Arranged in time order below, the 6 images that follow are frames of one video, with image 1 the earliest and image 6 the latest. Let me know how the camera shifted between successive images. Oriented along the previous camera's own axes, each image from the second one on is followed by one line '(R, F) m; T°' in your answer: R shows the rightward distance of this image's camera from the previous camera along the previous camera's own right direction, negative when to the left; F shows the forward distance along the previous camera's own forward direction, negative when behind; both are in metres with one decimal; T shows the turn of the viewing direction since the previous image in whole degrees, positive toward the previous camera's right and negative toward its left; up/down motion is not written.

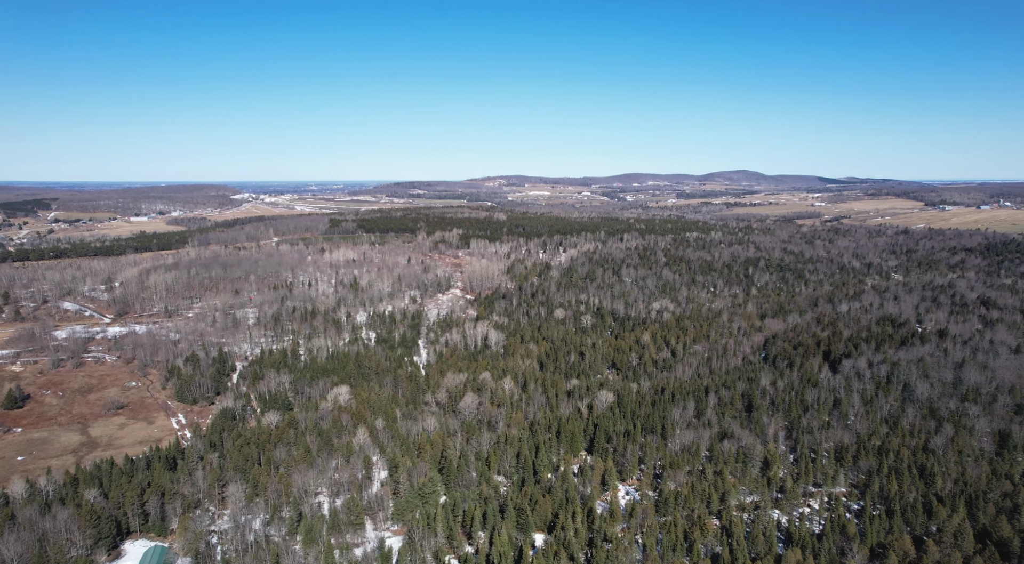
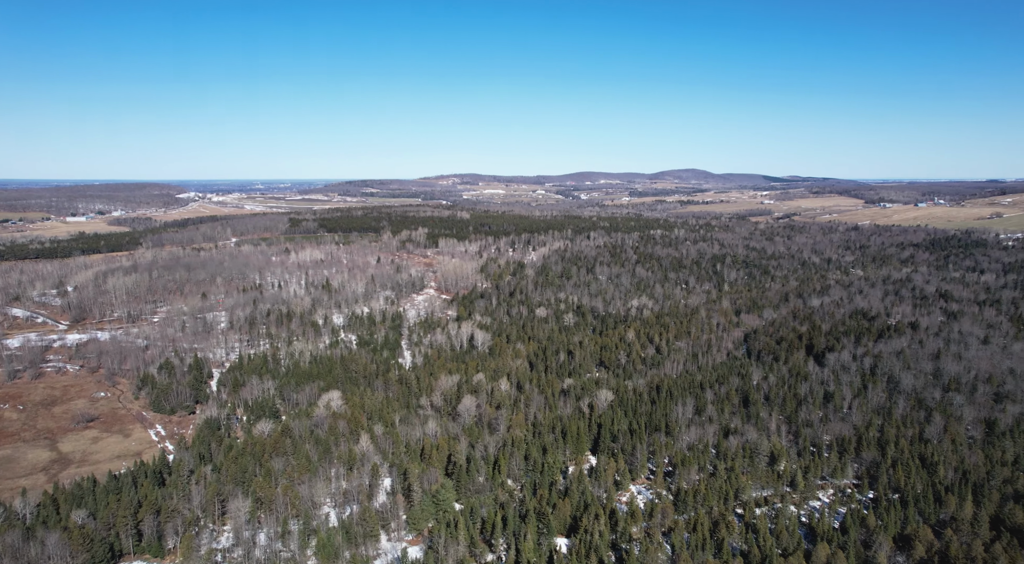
(-2.9, +0.7) m; +4°
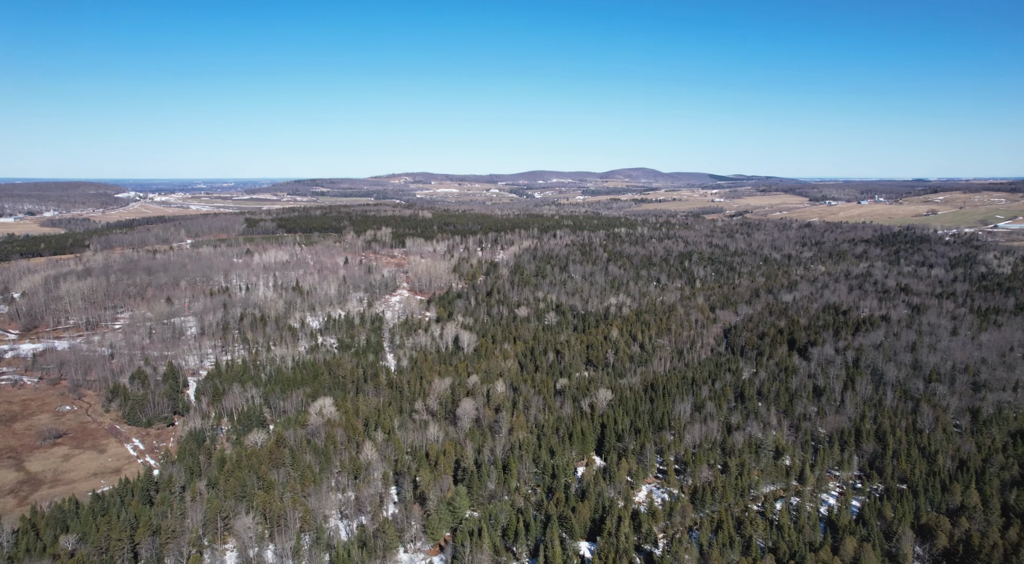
(-2.9, +0.8) m; +5°
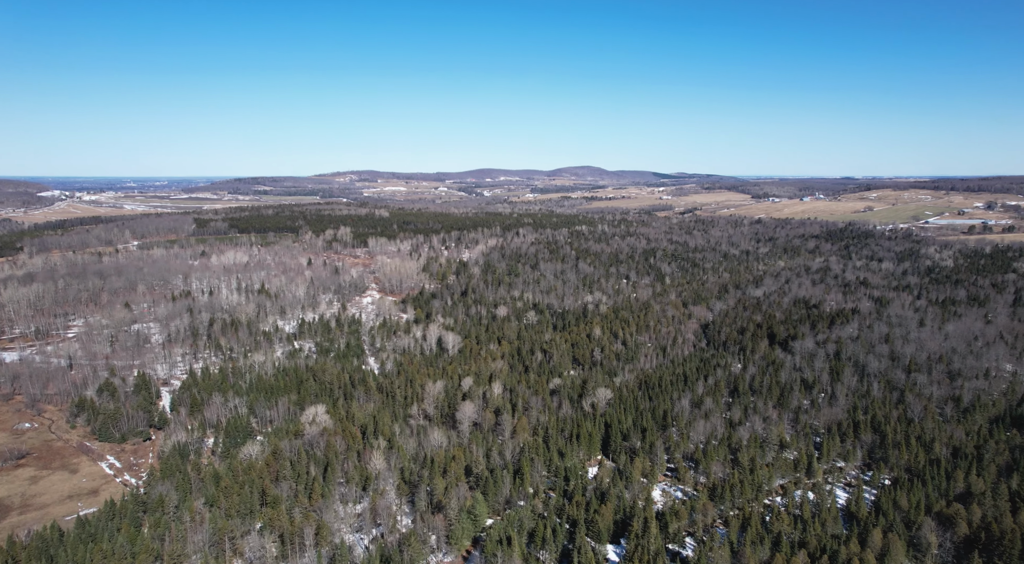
(-3.2, +0.9) m; +5°
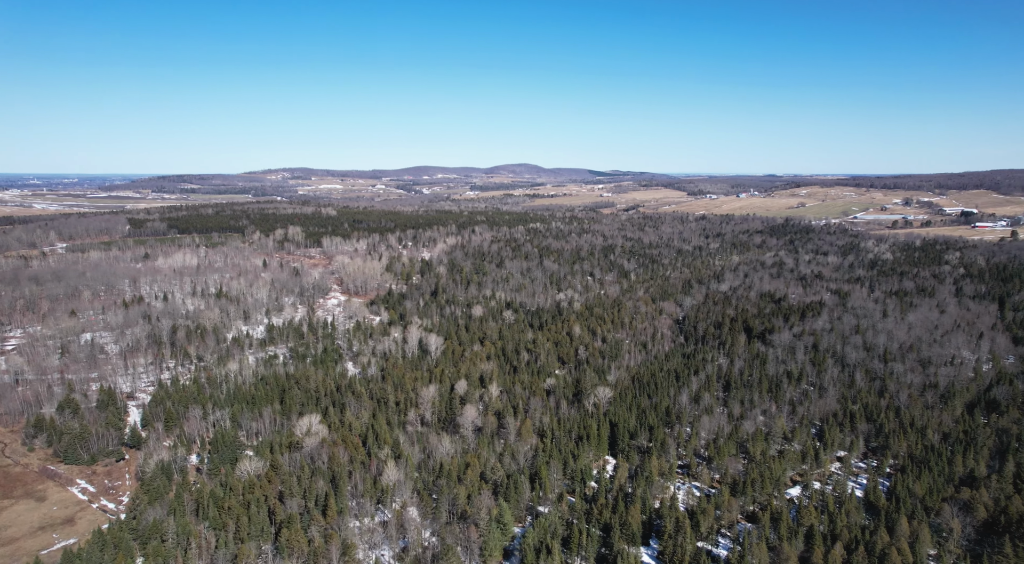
(-3.8, +1.1) m; +6°
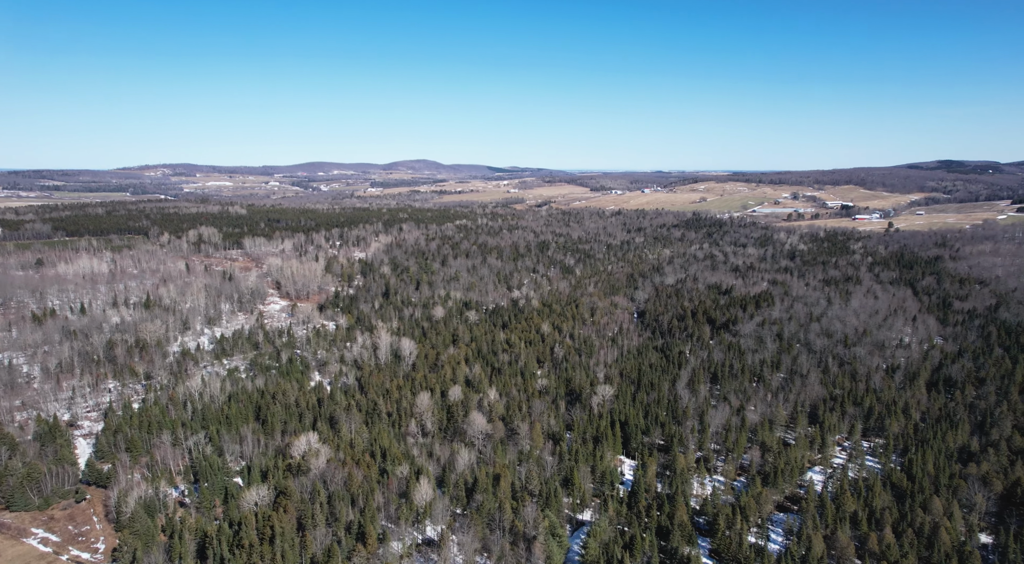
(-5.9, +2.1) m; +10°
